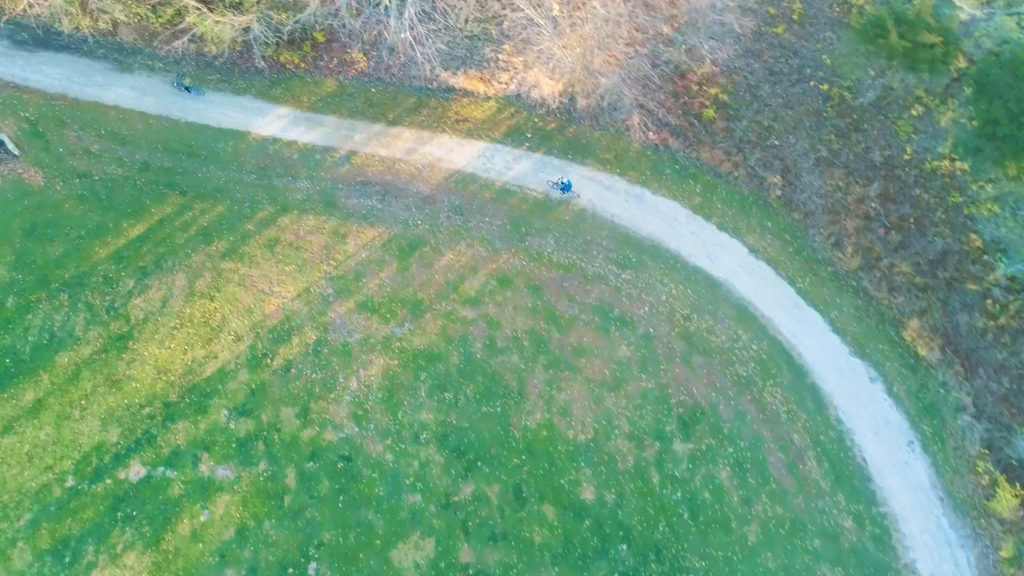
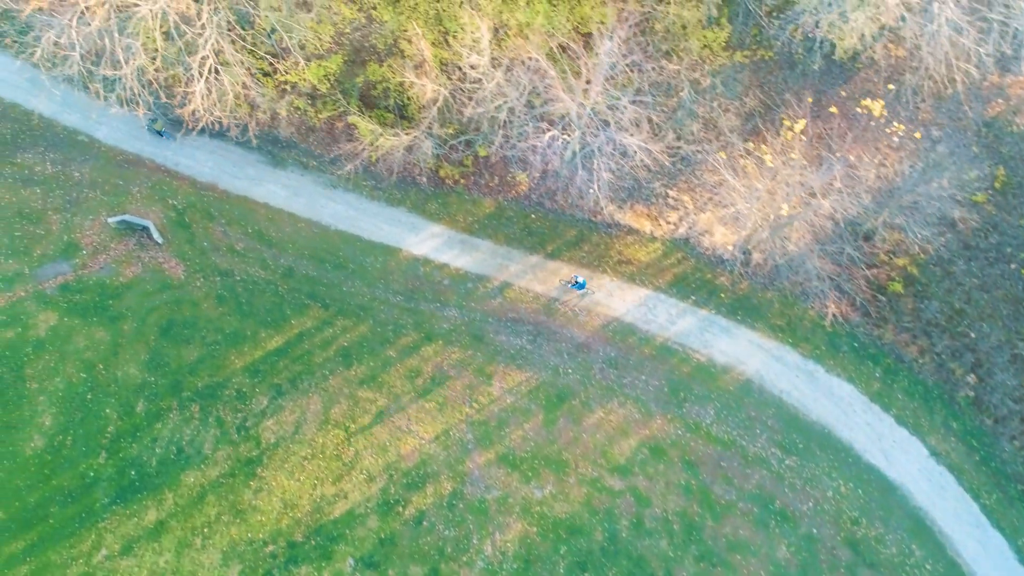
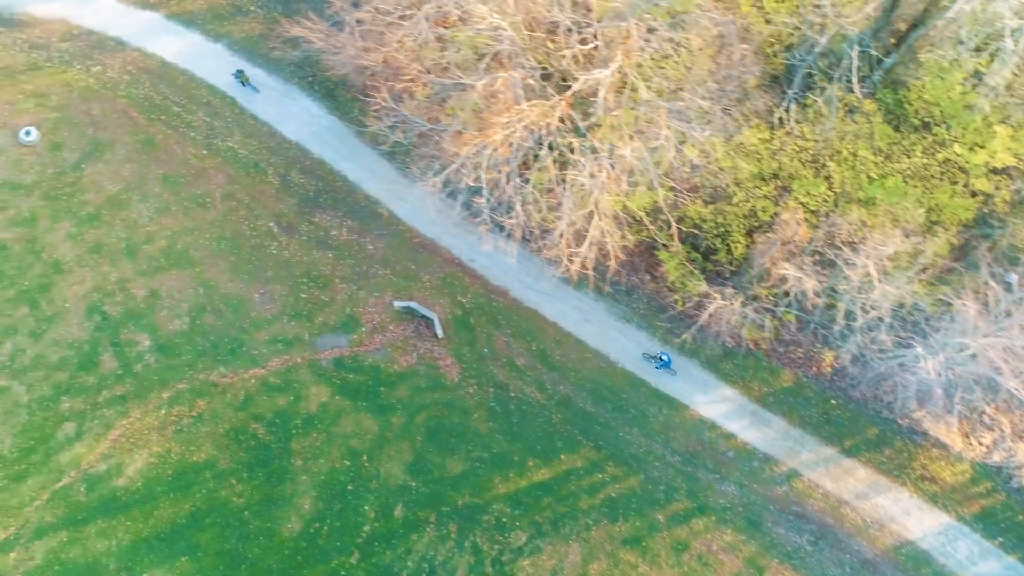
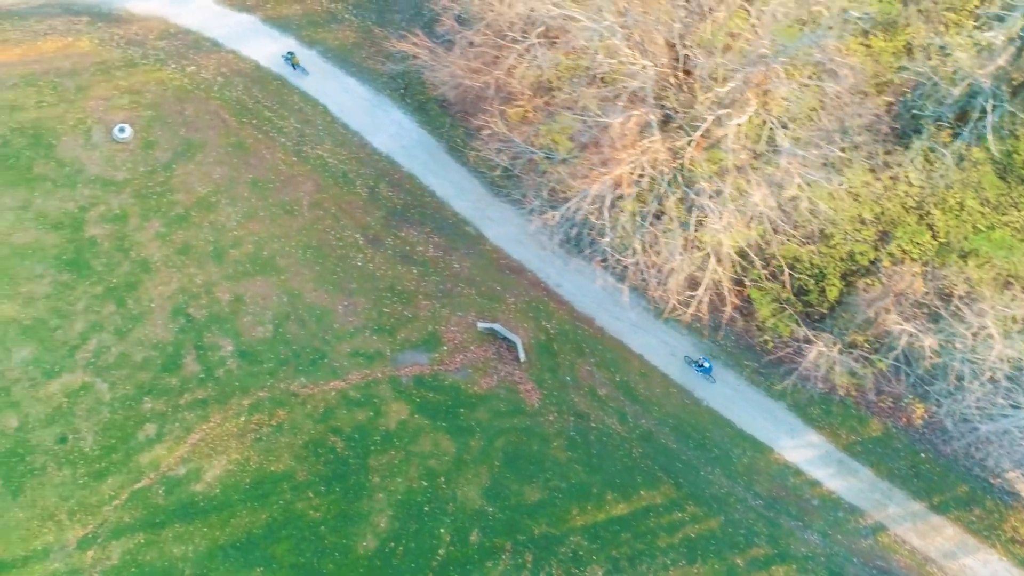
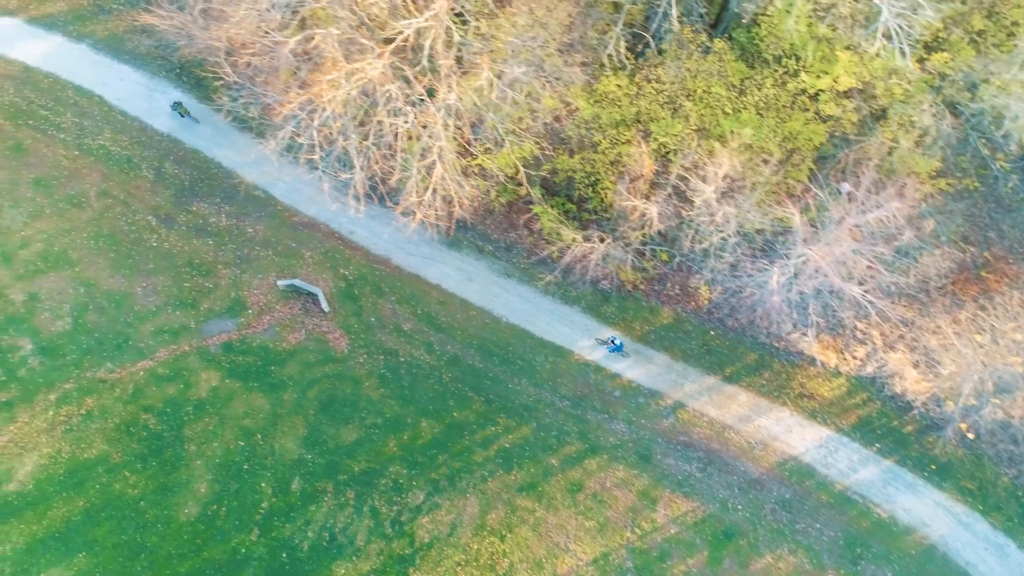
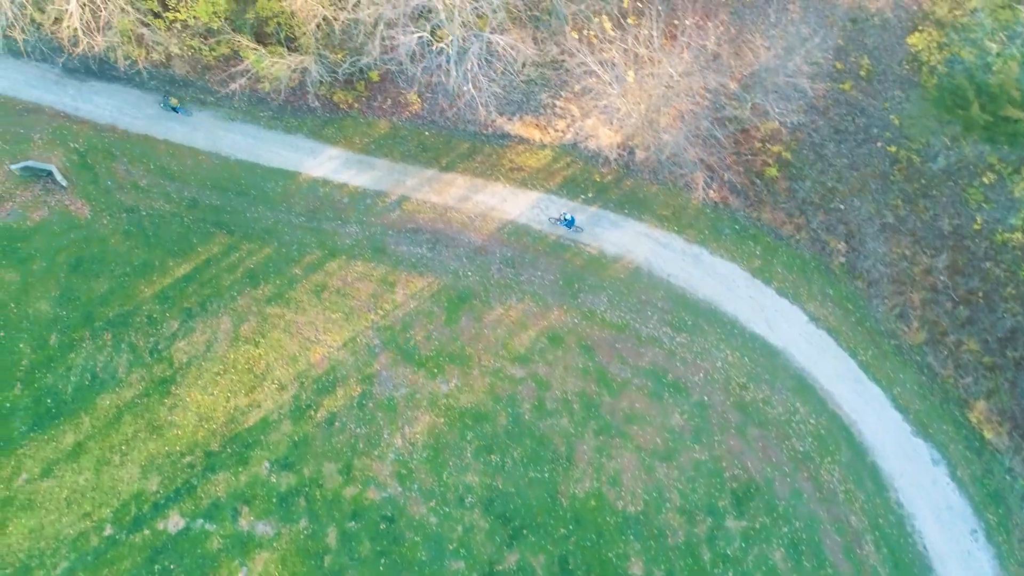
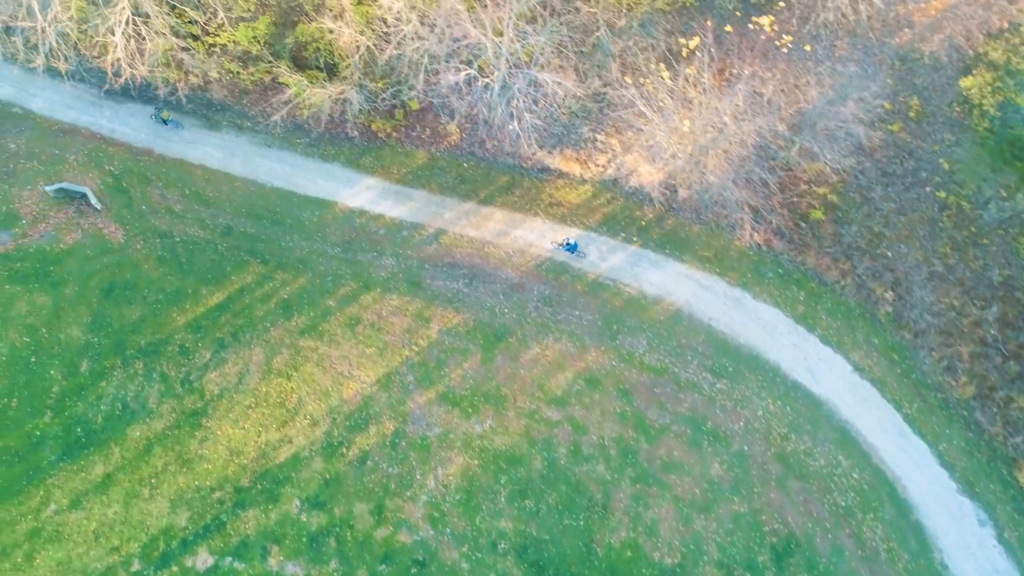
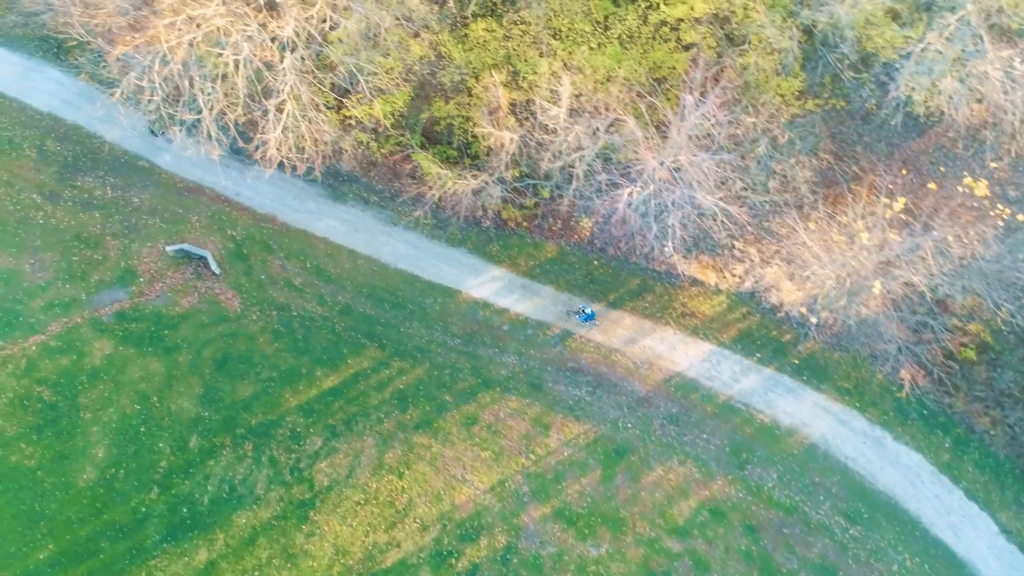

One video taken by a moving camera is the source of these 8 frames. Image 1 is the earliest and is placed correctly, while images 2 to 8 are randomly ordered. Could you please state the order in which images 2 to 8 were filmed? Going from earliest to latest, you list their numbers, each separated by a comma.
6, 7, 2, 8, 5, 3, 4
